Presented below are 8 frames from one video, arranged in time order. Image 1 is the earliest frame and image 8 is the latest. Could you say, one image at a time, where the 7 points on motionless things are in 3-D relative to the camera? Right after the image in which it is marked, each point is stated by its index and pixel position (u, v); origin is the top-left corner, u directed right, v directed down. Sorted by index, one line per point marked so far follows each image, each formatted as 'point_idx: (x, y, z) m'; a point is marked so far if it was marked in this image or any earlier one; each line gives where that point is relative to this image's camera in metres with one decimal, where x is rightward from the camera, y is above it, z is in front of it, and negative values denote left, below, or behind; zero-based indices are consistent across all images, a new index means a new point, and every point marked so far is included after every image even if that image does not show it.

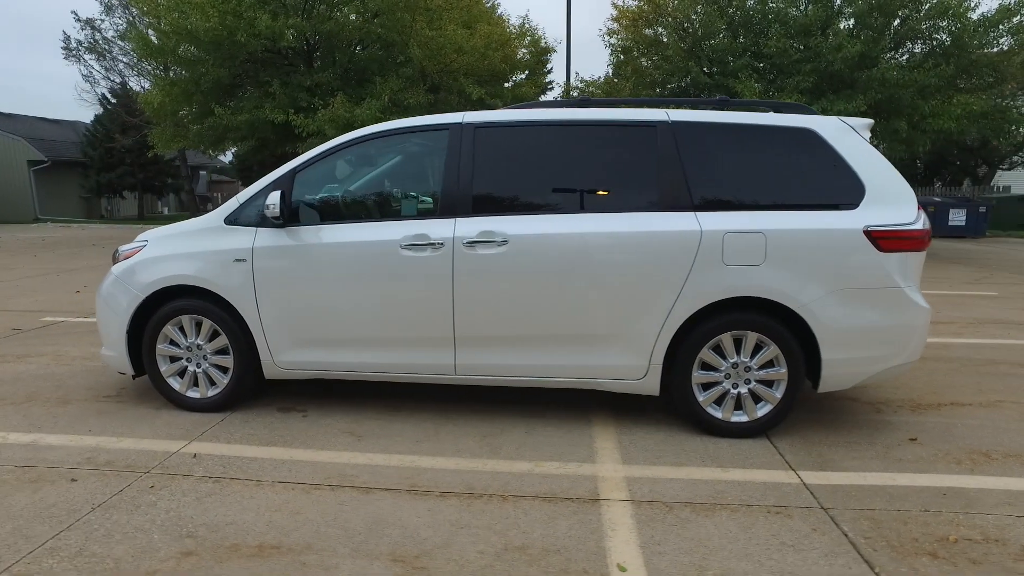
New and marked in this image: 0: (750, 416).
0: (+1.6, -0.9, +4.2) m
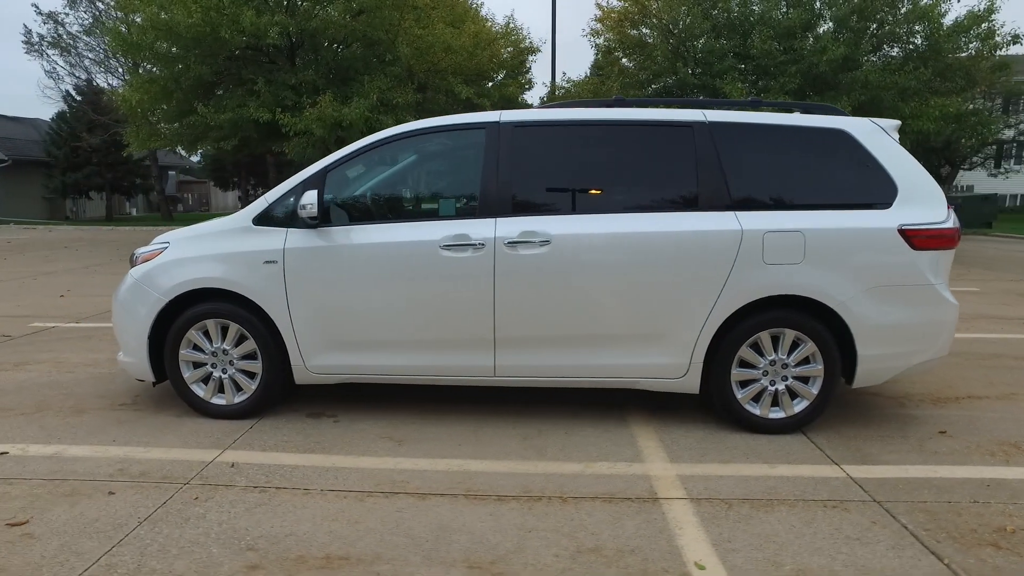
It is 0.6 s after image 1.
0: (+1.9, -0.8, +4.2) m
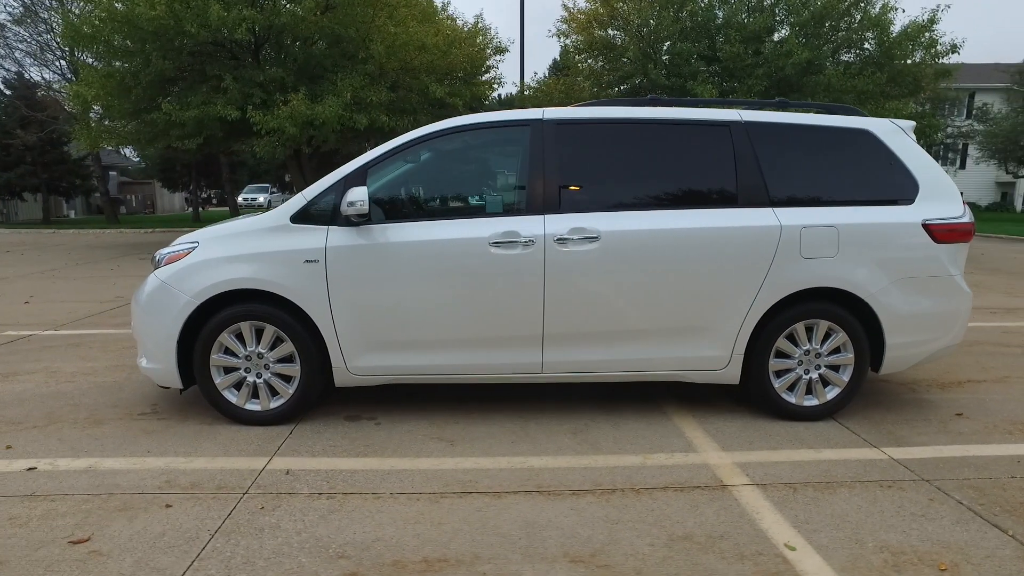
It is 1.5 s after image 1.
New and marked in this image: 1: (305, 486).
0: (+2.2, -0.8, +4.4) m
1: (-1.2, -1.1, +3.5) m
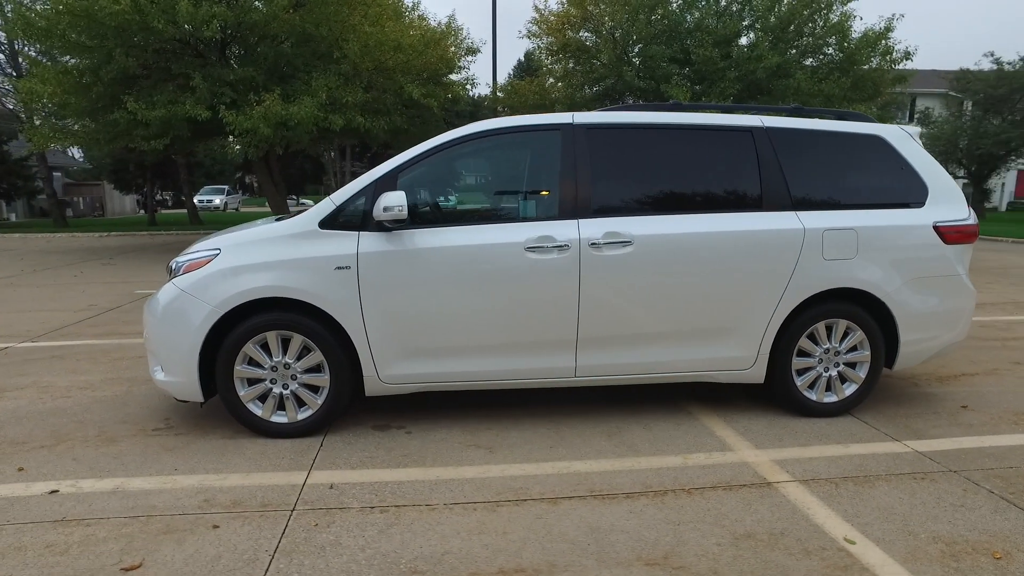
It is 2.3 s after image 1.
0: (+2.4, -0.8, +4.6) m
1: (-0.9, -1.2, +3.4) m
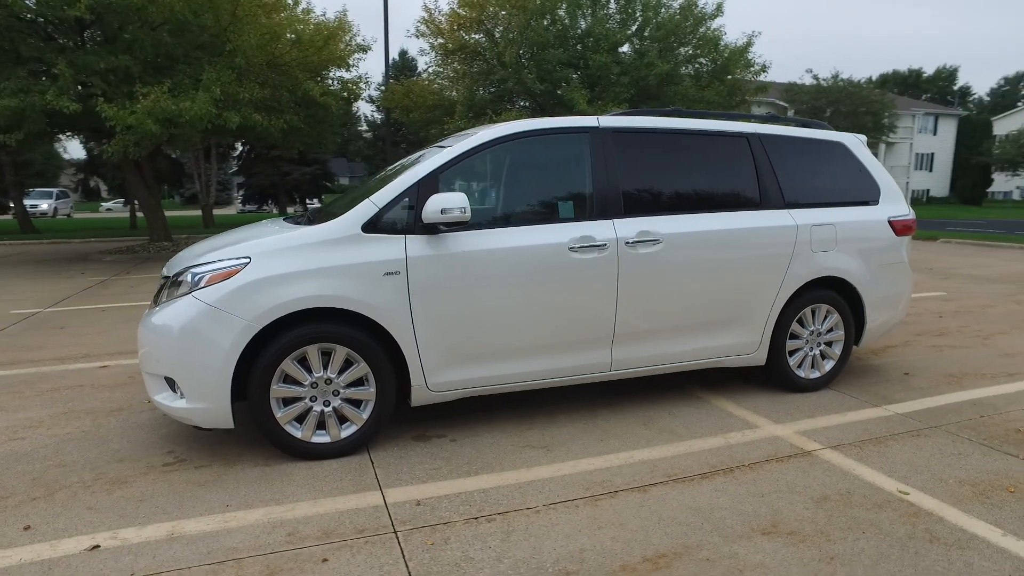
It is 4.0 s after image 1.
0: (+2.6, -0.7, +5.2) m
1: (-0.3, -1.2, +3.3) m
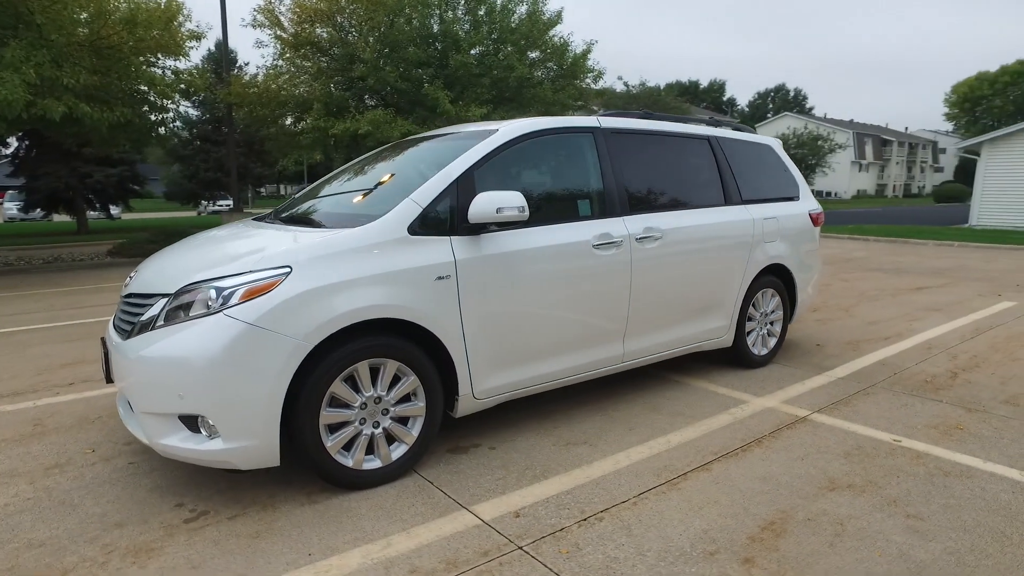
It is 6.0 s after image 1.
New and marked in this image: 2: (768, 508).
0: (+2.4, -0.6, +5.9) m
1: (+0.2, -1.2, +3.2) m
2: (+1.4, -1.2, +3.3) m
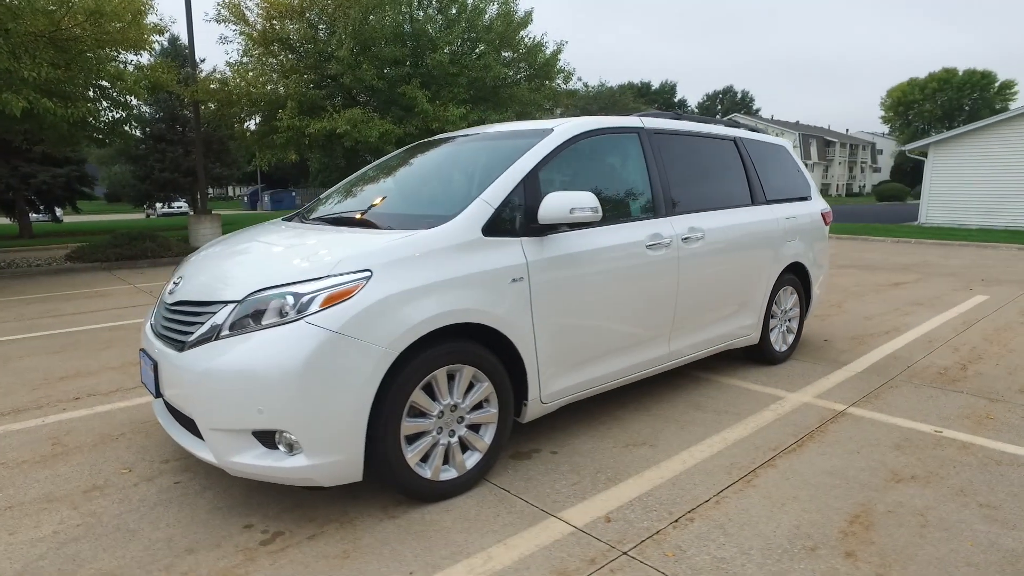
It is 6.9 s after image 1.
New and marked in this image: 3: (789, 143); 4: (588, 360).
0: (+2.7, -0.5, +6.0) m
1: (+0.7, -1.2, +3.2) m
2: (+1.8, -1.2, +3.4) m
3: (+2.8, +1.5, +6.3) m
4: (+0.5, -0.5, +4.1) m
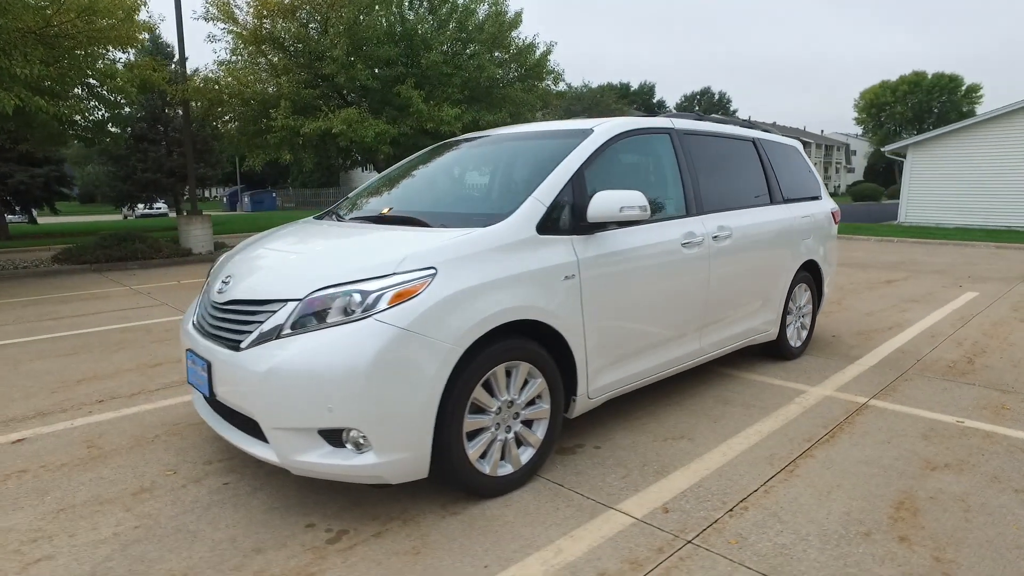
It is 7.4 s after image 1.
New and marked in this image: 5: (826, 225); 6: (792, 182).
0: (+2.9, -0.5, +6.2) m
1: (+1.0, -1.2, +3.3) m
2: (+2.2, -1.1, +3.5) m
3: (+3.0, +1.5, +6.5) m
4: (+0.8, -0.5, +4.2) m
5: (+3.2, +0.7, +6.4) m
6: (+2.8, +1.0, +6.1) m
